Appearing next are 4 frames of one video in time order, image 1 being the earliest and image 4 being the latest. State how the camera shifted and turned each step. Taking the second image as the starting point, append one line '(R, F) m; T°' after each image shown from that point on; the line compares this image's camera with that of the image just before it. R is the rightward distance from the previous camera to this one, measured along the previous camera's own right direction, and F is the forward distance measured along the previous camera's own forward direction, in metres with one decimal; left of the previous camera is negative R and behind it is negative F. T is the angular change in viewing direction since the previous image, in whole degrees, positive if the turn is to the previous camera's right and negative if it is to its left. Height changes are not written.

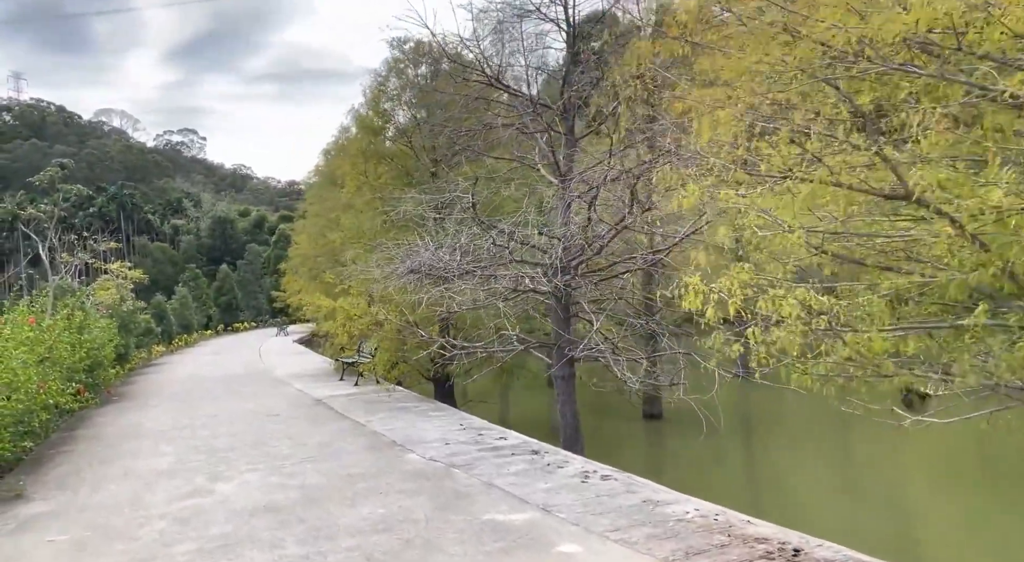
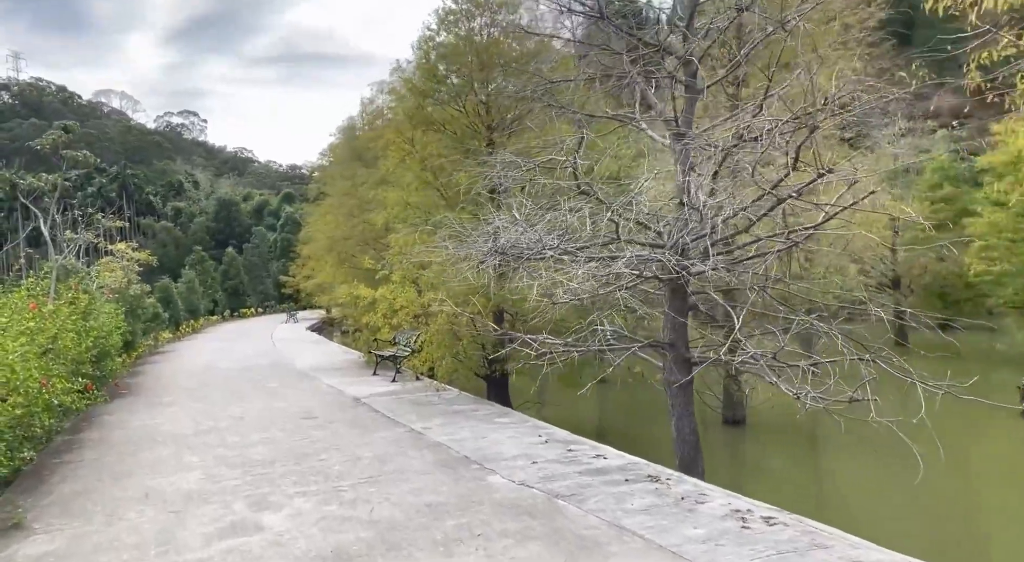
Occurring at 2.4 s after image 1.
(-0.8, +1.4) m; 0°
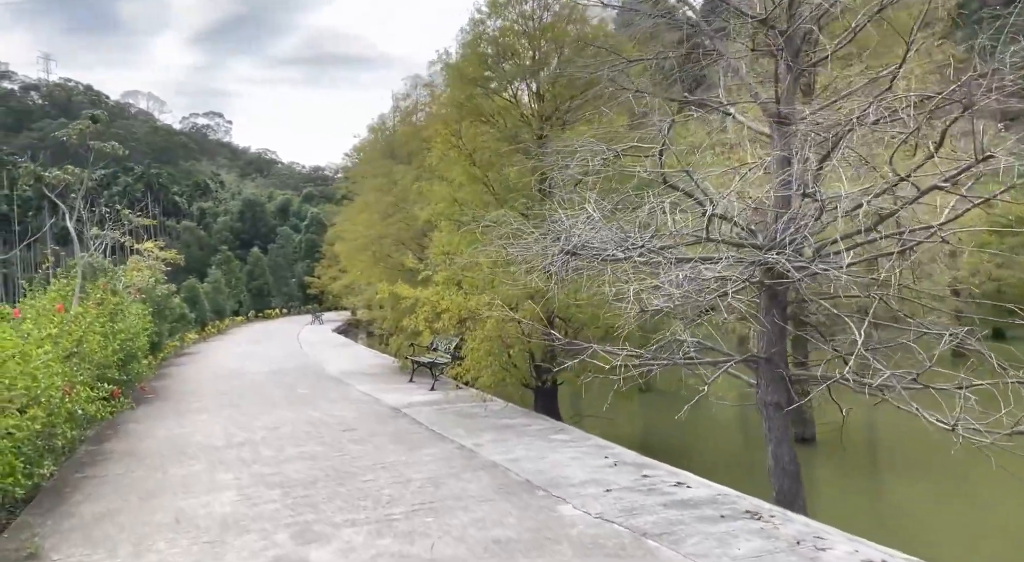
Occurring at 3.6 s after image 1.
(-0.4, +0.7) m; -1°
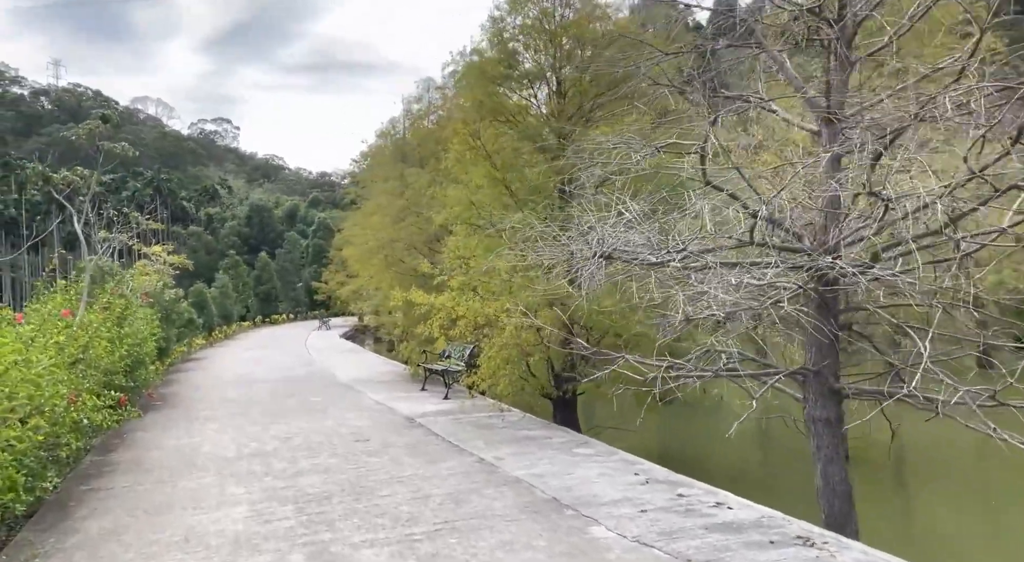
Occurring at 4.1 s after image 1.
(-0.2, +0.3) m; 0°
